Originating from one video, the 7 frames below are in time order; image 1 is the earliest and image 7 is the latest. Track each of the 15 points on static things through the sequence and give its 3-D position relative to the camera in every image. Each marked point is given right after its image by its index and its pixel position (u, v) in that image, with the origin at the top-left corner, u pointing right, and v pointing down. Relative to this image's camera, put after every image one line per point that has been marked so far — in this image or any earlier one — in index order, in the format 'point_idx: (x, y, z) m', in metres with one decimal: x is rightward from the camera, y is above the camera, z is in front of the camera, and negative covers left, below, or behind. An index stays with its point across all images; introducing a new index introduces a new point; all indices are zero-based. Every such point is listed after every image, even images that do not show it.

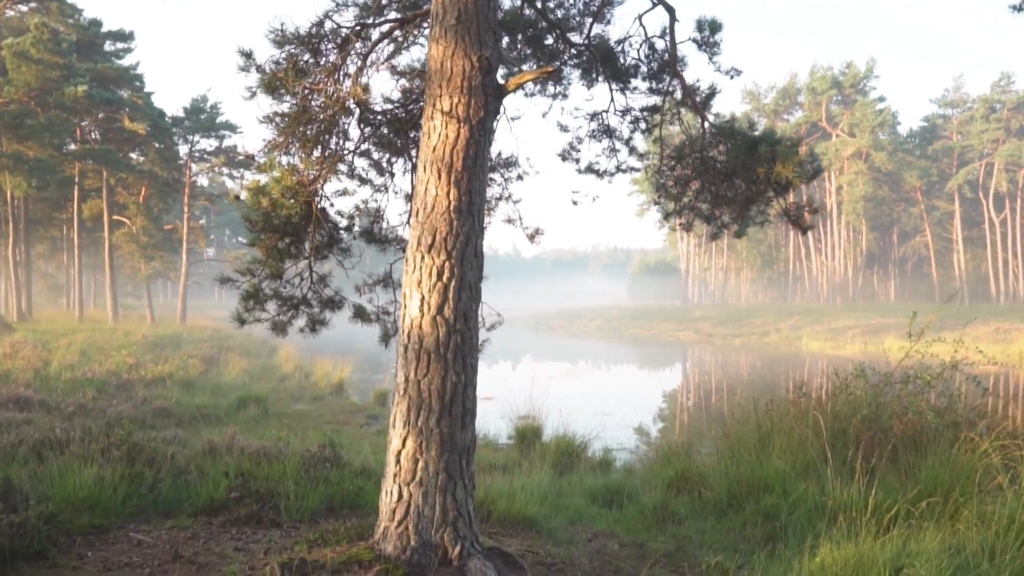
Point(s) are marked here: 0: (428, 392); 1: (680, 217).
0: (-0.4, -0.6, +3.7) m
1: (+1.4, +0.6, +6.1) m
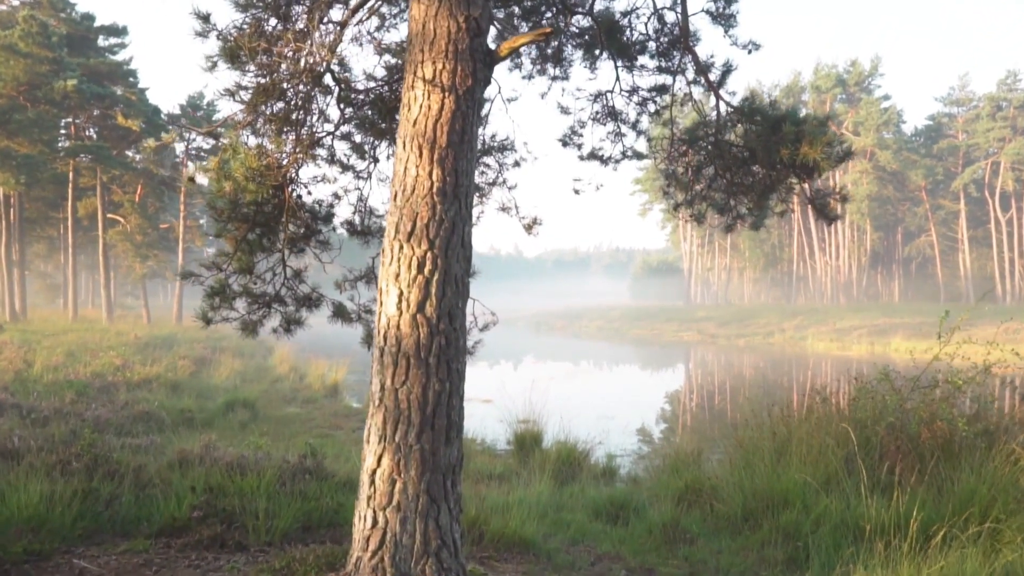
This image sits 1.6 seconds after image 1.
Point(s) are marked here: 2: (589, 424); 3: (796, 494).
0: (-0.5, -0.5, +3.2) m
1: (+1.4, +0.6, +5.6) m
2: (+1.4, -2.4, +12.7) m
3: (+2.2, -1.6, +5.5) m
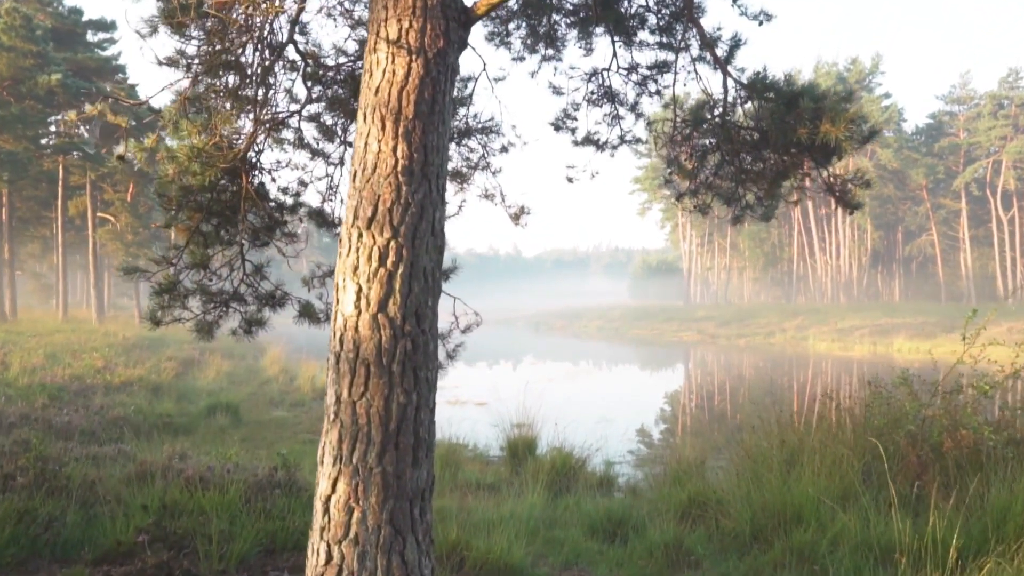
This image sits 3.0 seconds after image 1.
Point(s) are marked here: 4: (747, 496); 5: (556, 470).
0: (-0.6, -0.5, +2.7) m
1: (+1.3, +0.6, +5.1) m
2: (+1.3, -2.4, +12.2) m
3: (+2.1, -1.5, +5.0) m
4: (+1.8, -1.6, +5.4) m
5: (+0.5, -1.9, +7.5) m
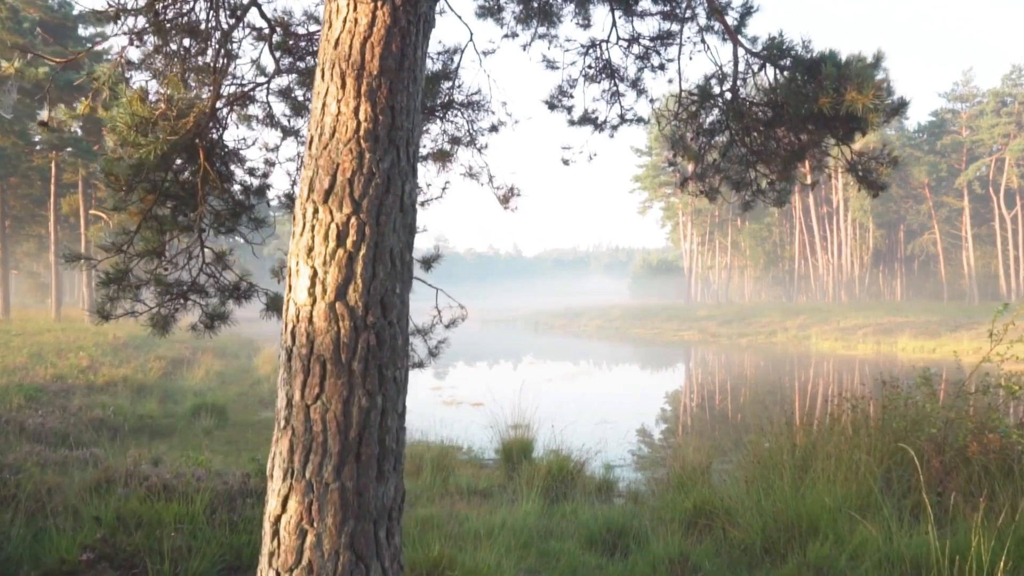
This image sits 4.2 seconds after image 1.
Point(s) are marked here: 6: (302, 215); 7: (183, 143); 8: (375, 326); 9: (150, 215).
0: (-0.6, -0.5, +2.3) m
1: (+1.3, +0.7, +4.7) m
2: (+1.2, -2.3, +11.8) m
3: (+2.0, -1.5, +4.6) m
4: (+1.7, -1.5, +5.0) m
5: (+0.4, -1.9, +7.1) m
6: (-0.7, +0.3, +2.4) m
7: (-1.6, +0.7, +3.6) m
8: (-0.5, -0.1, +2.4) m
9: (-1.9, +0.4, +3.7) m
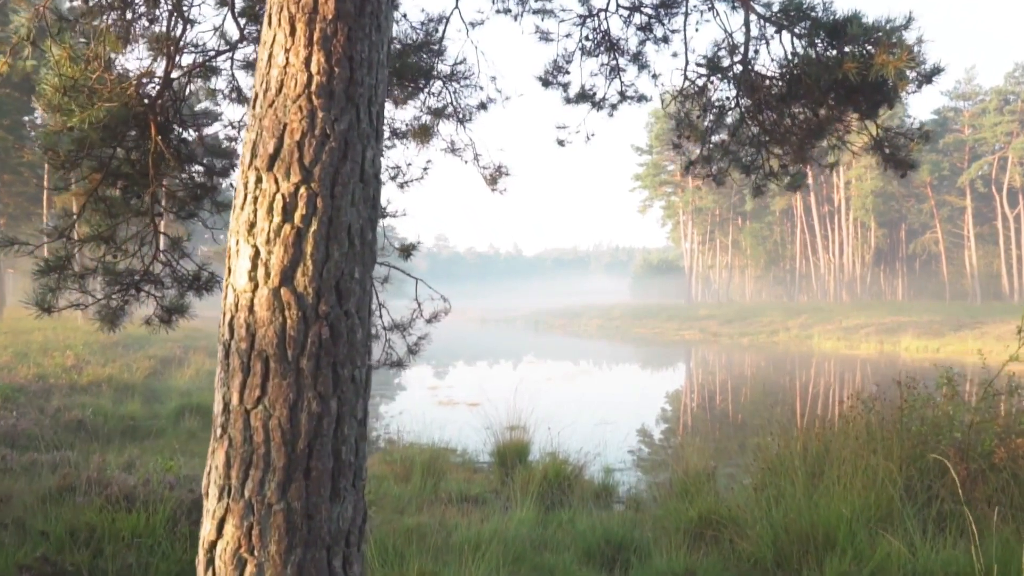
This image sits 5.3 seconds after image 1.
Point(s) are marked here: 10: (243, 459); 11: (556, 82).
0: (-0.7, -0.4, +1.9) m
1: (+1.2, +0.7, +4.4) m
2: (+1.1, -2.3, +11.5) m
3: (+2.0, -1.4, +4.2) m
4: (+1.6, -1.5, +4.6) m
5: (+0.3, -1.8, +6.7) m
6: (-0.8, +0.3, +2.1) m
7: (-1.7, +0.8, +3.2) m
8: (-0.5, -0.1, +2.0) m
9: (-1.9, +0.4, +3.3) m
10: (-0.7, -0.5, +2.0) m
11: (+0.3, +1.3, +4.4) m
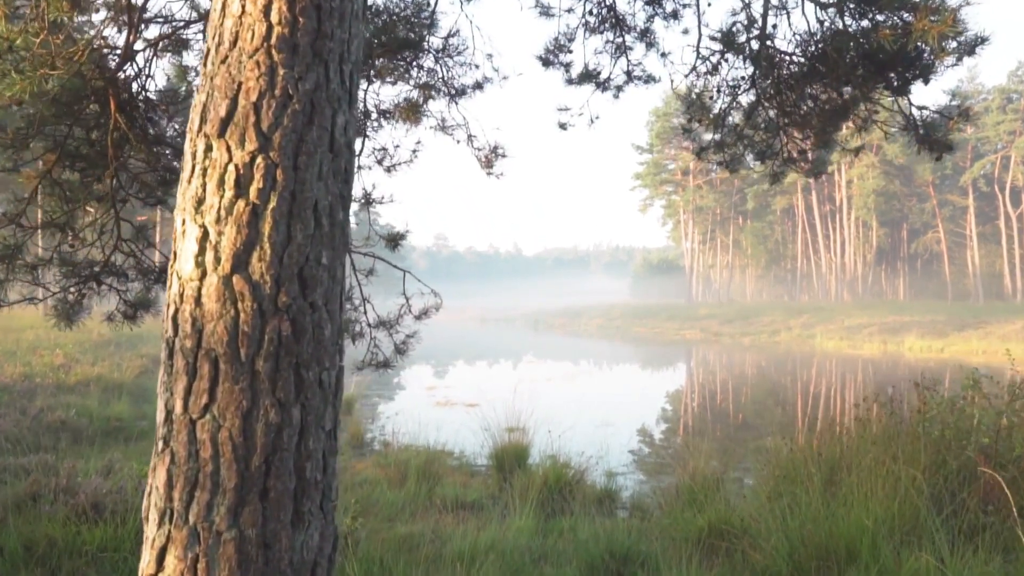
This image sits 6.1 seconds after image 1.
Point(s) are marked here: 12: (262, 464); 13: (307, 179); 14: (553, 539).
0: (-0.7, -0.4, +1.6) m
1: (+1.2, +0.8, +4.1) m
2: (+1.1, -2.2, +11.2) m
3: (+1.9, -1.4, +3.9) m
4: (+1.6, -1.4, +4.3) m
5: (+0.3, -1.8, +6.4) m
6: (-0.8, +0.3, +1.8) m
7: (-1.7, +0.8, +2.9) m
8: (-0.5, 0.0, +1.7) m
9: (-1.9, +0.5, +3.0) m
10: (-0.7, -0.4, +1.6) m
11: (+0.3, +1.3, +4.1) m
12: (-0.6, -0.4, +1.6) m
13: (-0.5, +0.3, +1.7) m
14: (+0.3, -1.7, +4.9) m
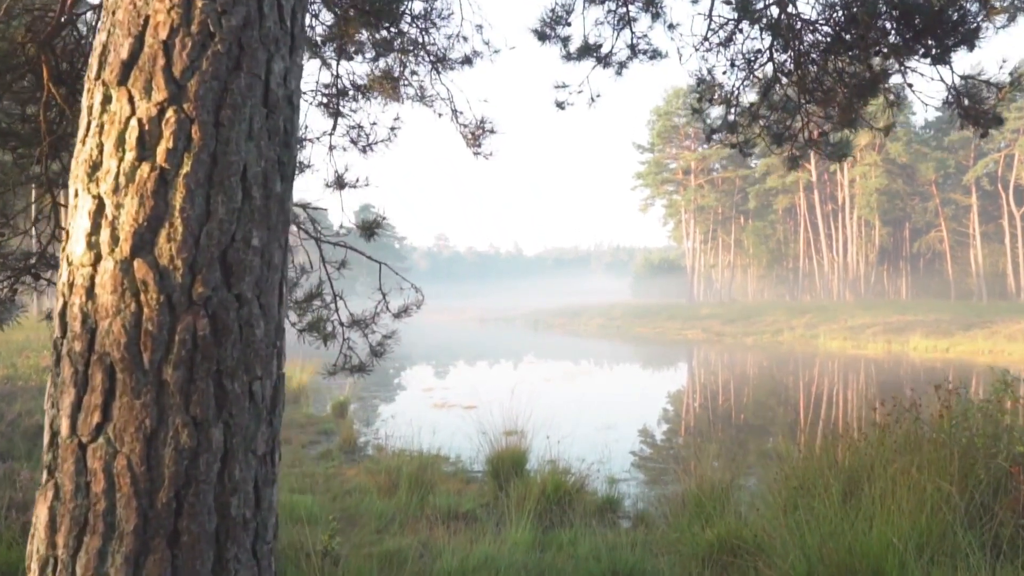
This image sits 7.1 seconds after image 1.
0: (-0.7, -0.4, +1.3) m
1: (+1.2, +0.8, +3.7) m
2: (+1.1, -2.2, +10.8) m
3: (+1.9, -1.4, +3.5) m
4: (+1.6, -1.4, +4.0) m
5: (+0.3, -1.8, +6.1) m
6: (-0.8, +0.4, +1.4) m
7: (-1.7, +0.8, +2.5) m
8: (-0.6, 0.0, +1.3) m
9: (-2.0, +0.5, +2.7) m
10: (-0.8, -0.4, +1.3) m
11: (+0.2, +1.3, +3.7) m
12: (-0.6, -0.4, +1.3) m
13: (-0.5, +0.3, +1.4) m
14: (+0.2, -1.7, +4.5) m
